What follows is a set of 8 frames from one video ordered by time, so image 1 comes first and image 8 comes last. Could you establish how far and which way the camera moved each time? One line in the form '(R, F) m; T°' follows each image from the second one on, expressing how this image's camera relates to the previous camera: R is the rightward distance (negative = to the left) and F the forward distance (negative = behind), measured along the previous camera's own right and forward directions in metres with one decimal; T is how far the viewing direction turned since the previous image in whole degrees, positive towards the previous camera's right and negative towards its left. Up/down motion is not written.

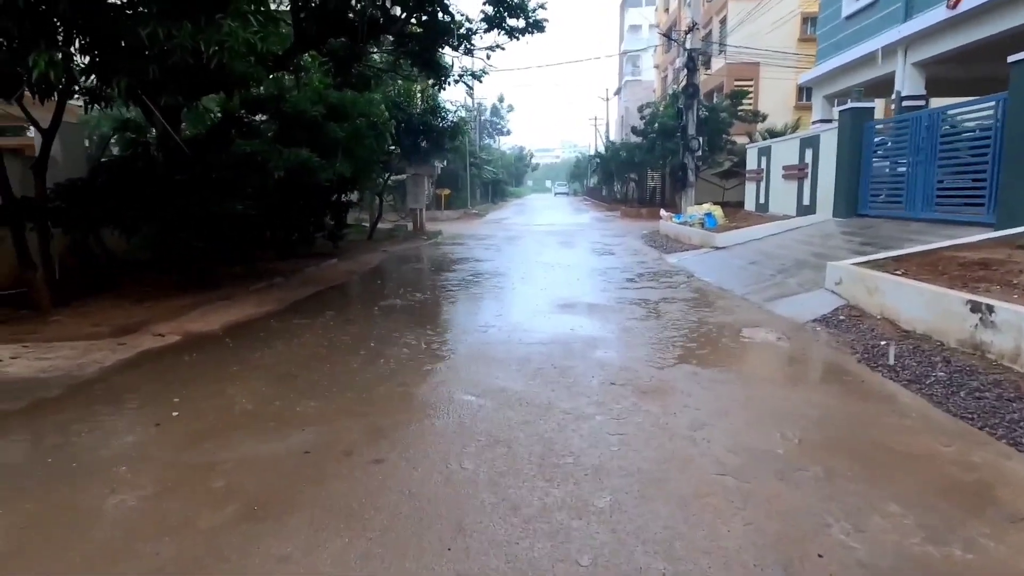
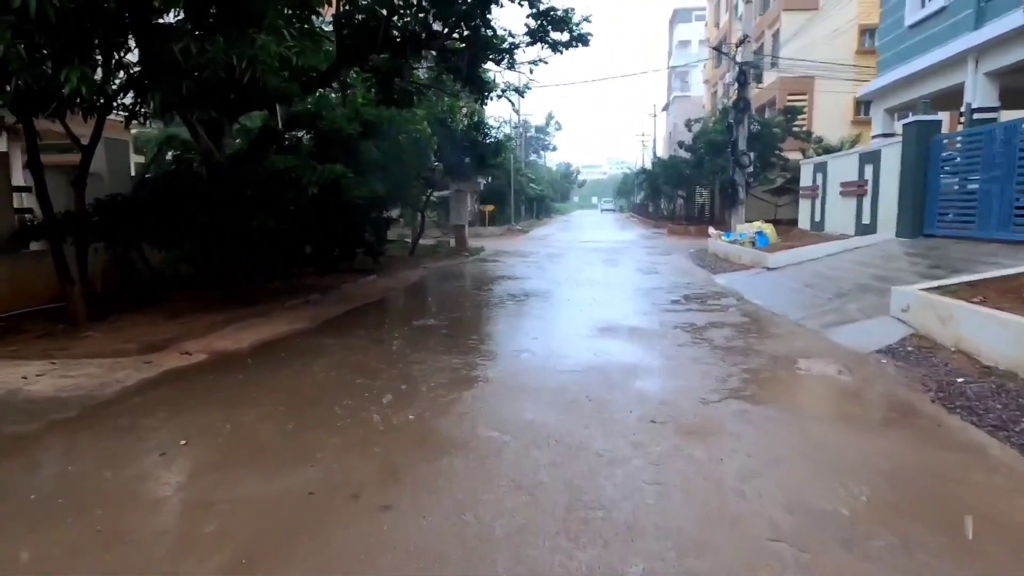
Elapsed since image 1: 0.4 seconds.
(+0.1, +0.4) m; -4°
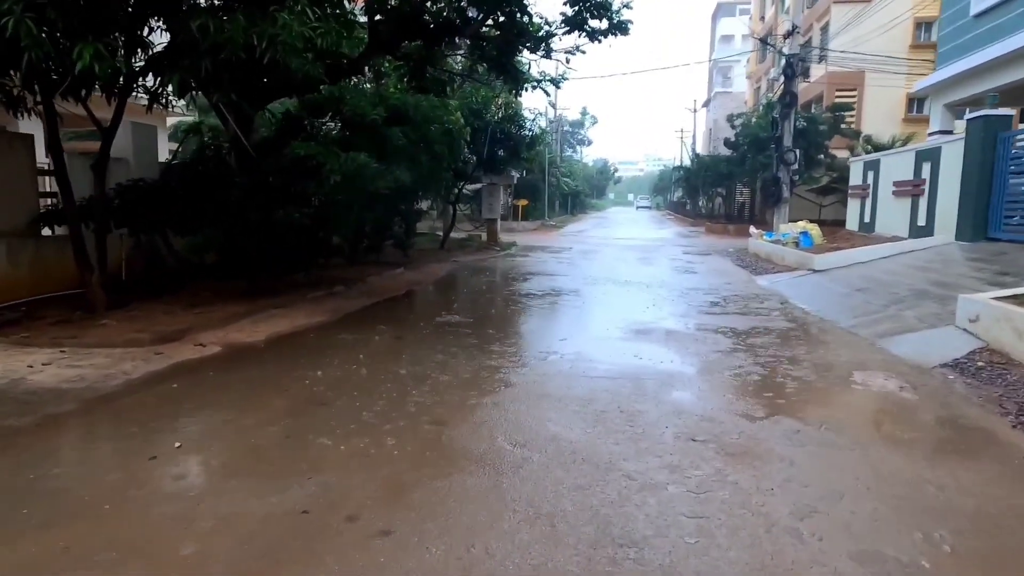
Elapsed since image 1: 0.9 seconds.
(+0.1, +0.5) m; -3°
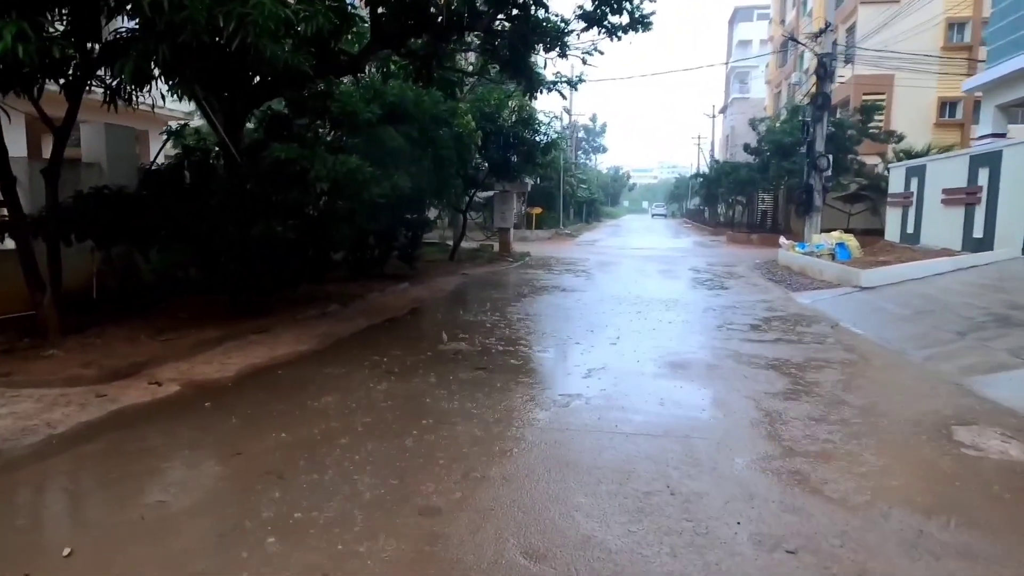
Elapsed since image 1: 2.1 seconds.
(0.0, +1.3) m; -1°
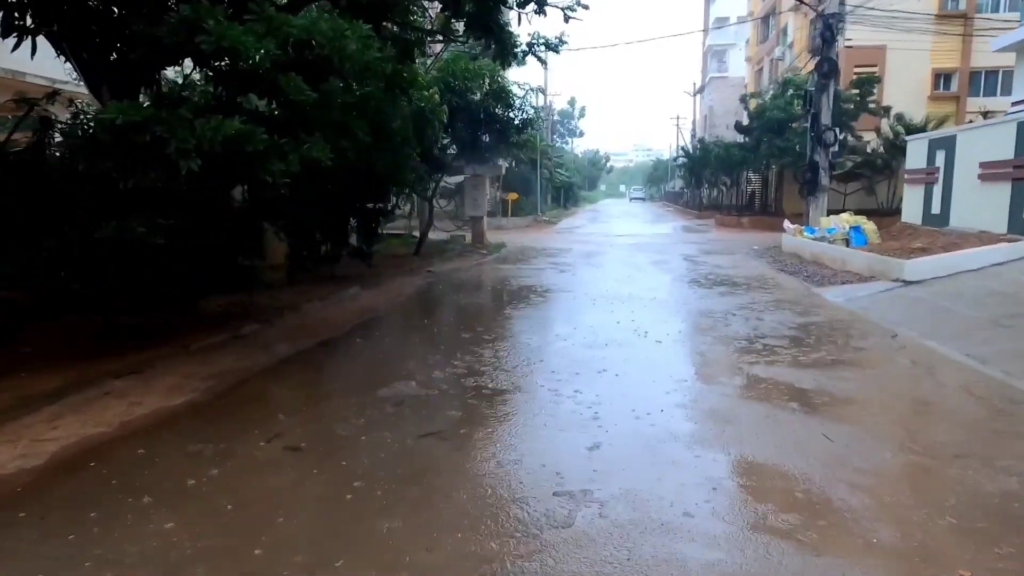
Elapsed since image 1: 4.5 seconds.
(+0.1, +2.5) m; +2°
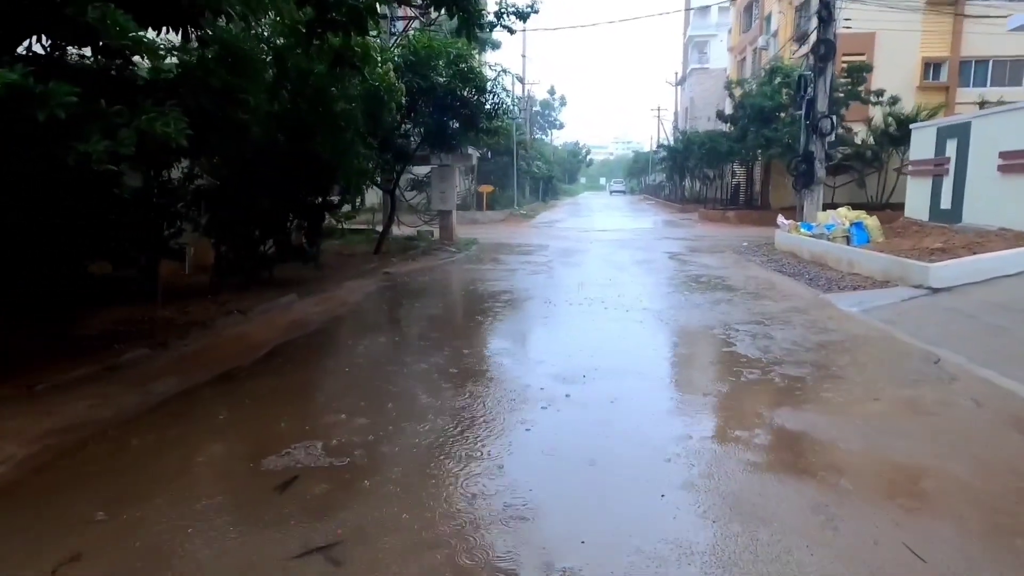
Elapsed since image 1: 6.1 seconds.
(+0.3, +1.8) m; +2°
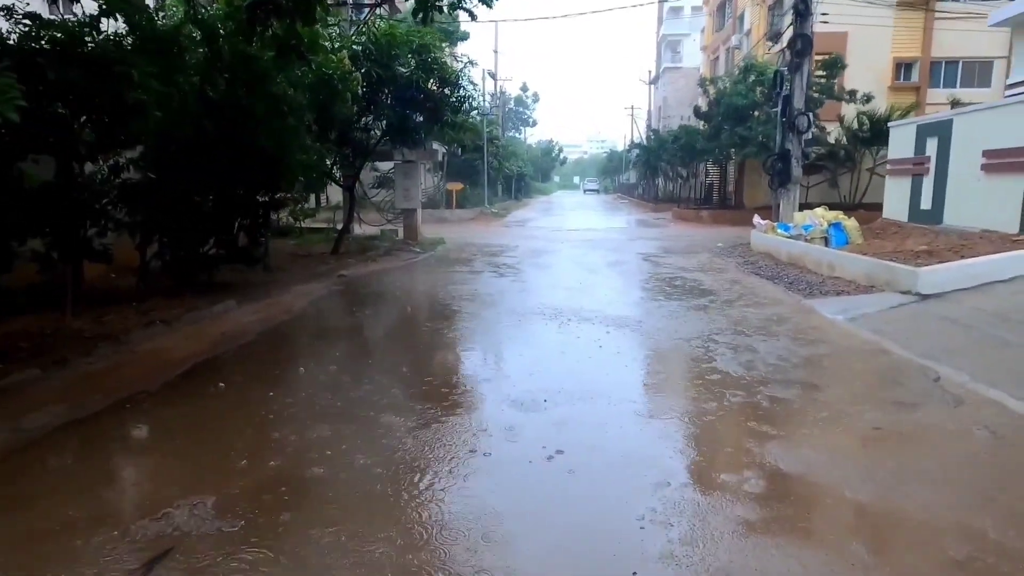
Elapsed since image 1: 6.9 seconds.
(+0.2, +0.9) m; +2°
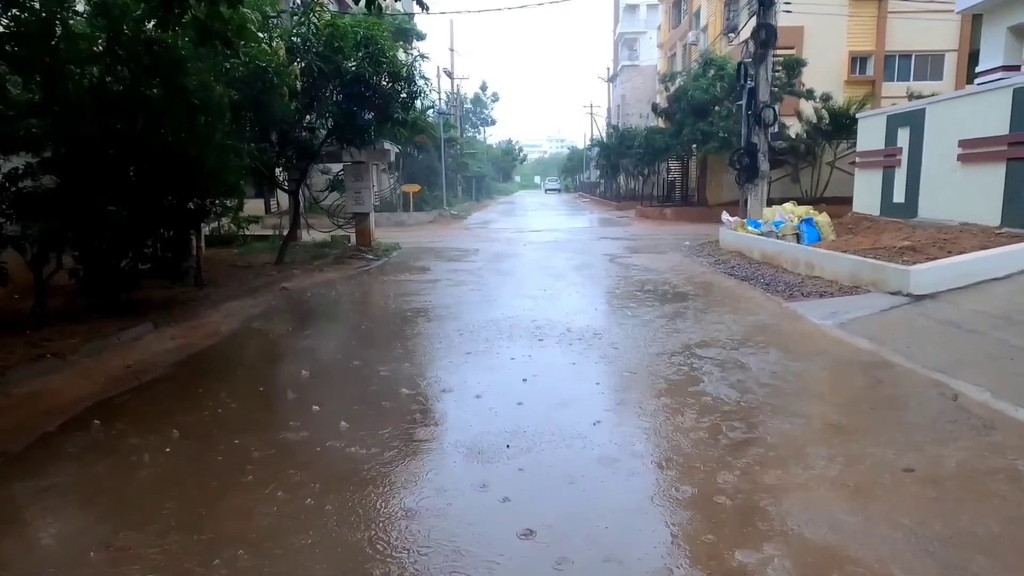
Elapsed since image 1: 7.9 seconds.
(+0.1, +1.0) m; +3°
